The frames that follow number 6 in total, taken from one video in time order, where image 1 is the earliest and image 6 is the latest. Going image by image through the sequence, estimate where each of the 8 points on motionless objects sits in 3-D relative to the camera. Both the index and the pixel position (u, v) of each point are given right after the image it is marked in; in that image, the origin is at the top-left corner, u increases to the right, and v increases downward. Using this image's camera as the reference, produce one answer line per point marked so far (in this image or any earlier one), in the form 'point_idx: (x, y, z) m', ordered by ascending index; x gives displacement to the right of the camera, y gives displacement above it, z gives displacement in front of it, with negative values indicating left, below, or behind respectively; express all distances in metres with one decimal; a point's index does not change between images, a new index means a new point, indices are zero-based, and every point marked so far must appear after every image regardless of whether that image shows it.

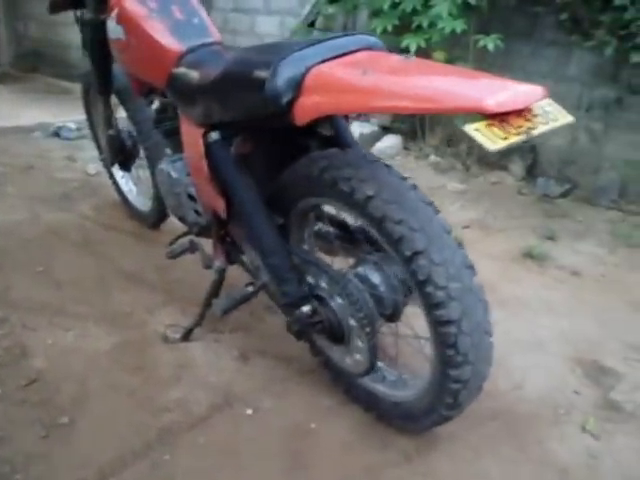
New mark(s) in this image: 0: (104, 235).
0: (-1.1, 0.0, +3.4) m
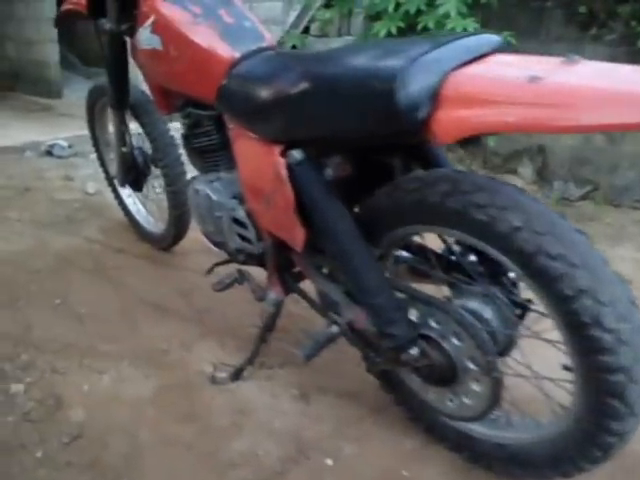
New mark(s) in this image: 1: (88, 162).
0: (-0.9, -0.1, +3.1) m
1: (-1.4, +0.5, +4.1) m
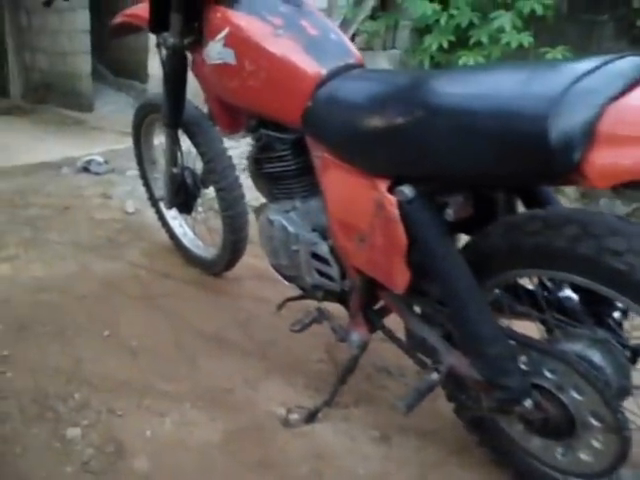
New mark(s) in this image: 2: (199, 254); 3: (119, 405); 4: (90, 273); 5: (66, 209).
0: (-0.7, -0.2, +2.9) m
1: (-1.2, +0.4, +4.0) m
2: (-0.6, -0.1, +3.1) m
3: (-0.6, -0.5, +2.1) m
4: (-1.0, -0.2, +3.0) m
5: (-1.4, +0.2, +3.6) m
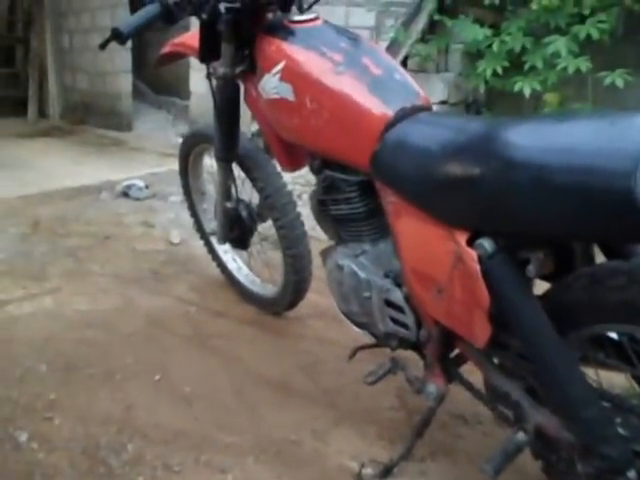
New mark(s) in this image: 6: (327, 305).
0: (-0.4, -0.4, +2.8) m
1: (-0.9, +0.2, +3.9) m
2: (-0.3, -0.2, +2.9) m
3: (-0.4, -0.6, +1.9) m
4: (-0.8, -0.3, +2.8) m
5: (-1.1, 0.0, +3.4) m
6: (0.0, -0.3, +3.1) m
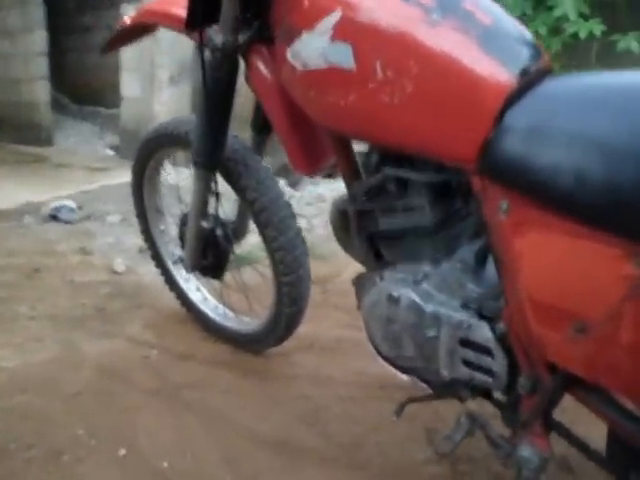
0: (-0.4, -0.4, +2.2) m
1: (-1.0, +0.1, +3.2) m
2: (-0.3, -0.3, +2.3) m
3: (-0.3, -0.7, +1.3) m
4: (-0.8, -0.4, +2.2) m
5: (-1.2, -0.1, +2.8) m
6: (0.0, -0.4, +2.6) m
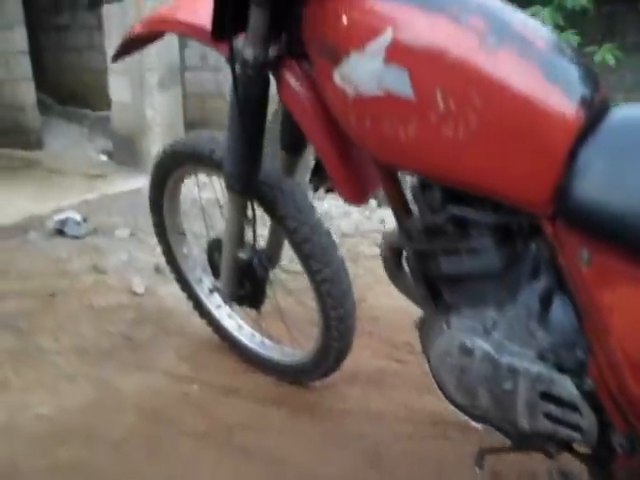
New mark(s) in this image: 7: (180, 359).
0: (-0.2, -0.5, +2.0) m
1: (-0.9, 0.0, +3.0) m
2: (-0.1, -0.4, +2.1) m
3: (0.0, -0.8, +1.1) m
4: (-0.6, -0.5, +2.0) m
5: (-1.0, -0.2, +2.5) m
6: (+0.2, -0.4, +2.4) m
7: (-0.5, -0.4, +2.2) m
